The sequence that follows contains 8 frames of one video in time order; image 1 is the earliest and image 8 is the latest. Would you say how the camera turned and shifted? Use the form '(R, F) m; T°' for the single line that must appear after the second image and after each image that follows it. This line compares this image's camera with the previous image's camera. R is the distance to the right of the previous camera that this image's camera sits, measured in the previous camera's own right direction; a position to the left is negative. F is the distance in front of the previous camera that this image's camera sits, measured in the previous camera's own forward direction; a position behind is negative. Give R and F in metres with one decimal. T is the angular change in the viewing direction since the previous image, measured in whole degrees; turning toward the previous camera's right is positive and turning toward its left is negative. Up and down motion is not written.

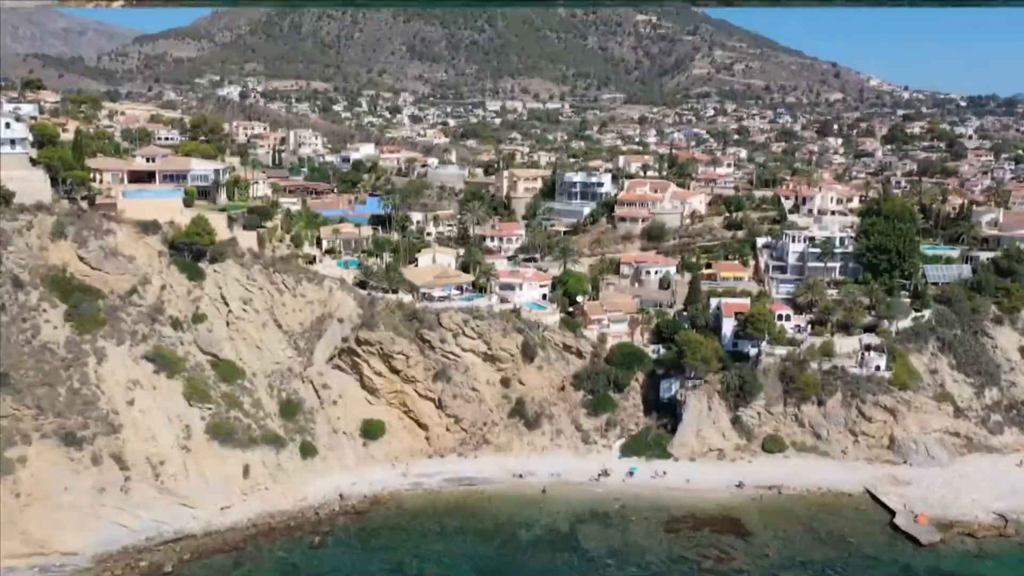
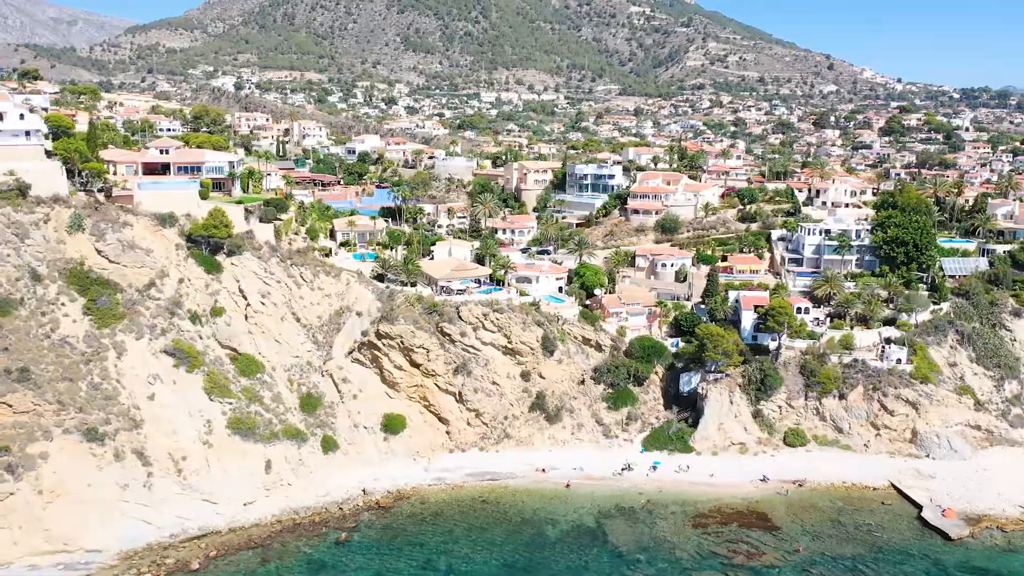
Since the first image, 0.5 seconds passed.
(-1.8, +0.4) m; +1°
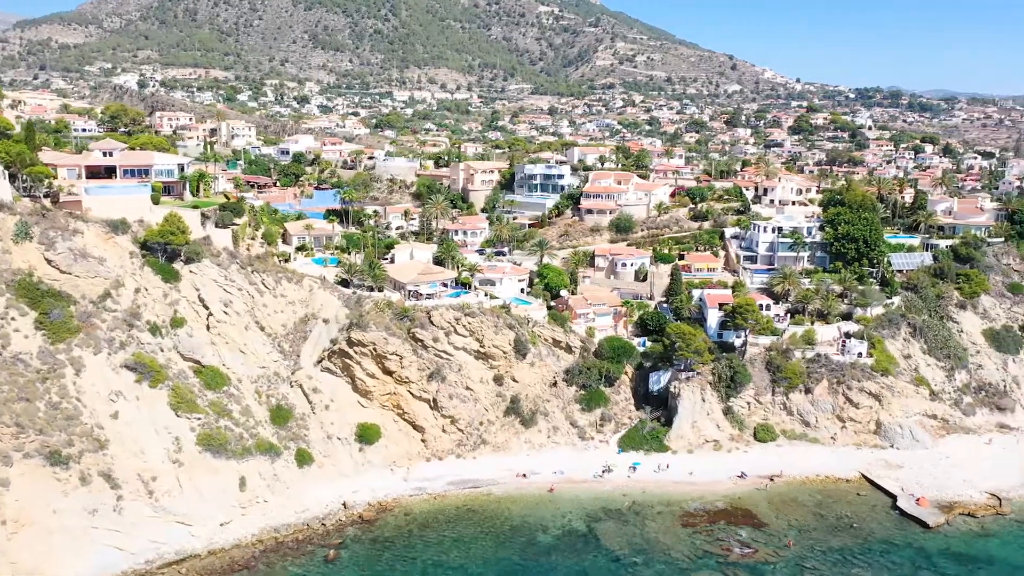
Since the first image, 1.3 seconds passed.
(-3.8, +1.0) m; +6°
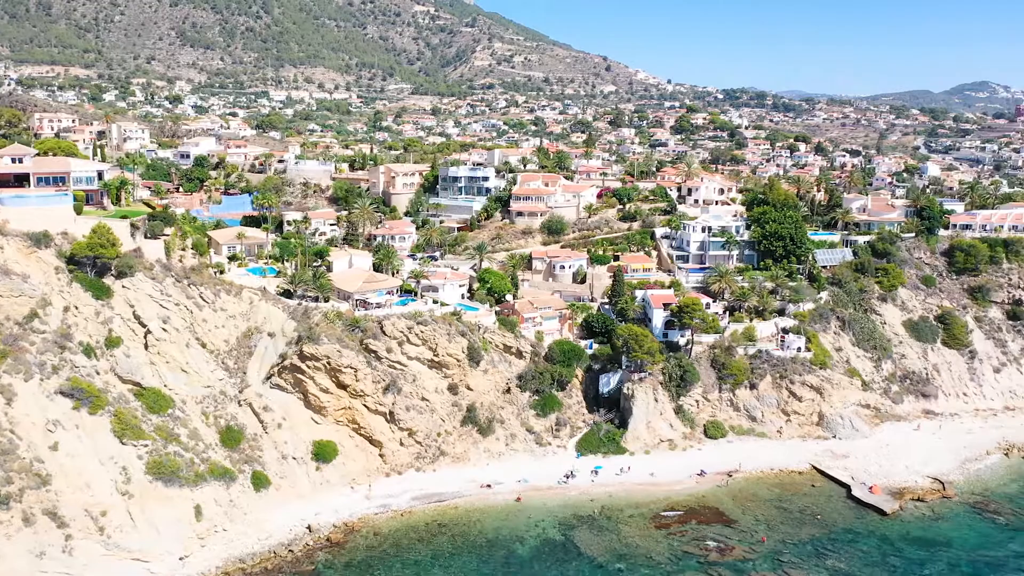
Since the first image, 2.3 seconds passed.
(-4.5, +1.3) m; +8°
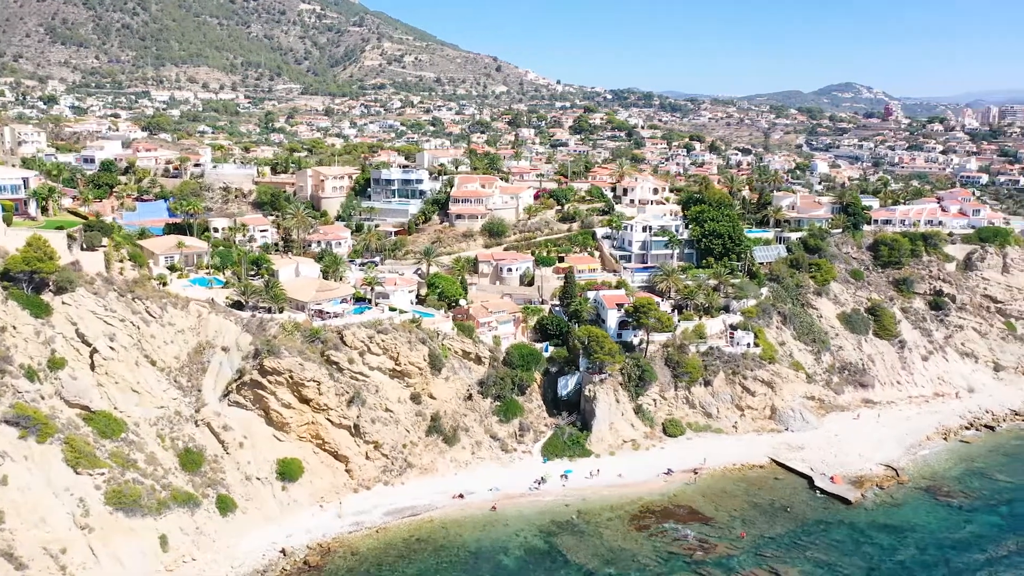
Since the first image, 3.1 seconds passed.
(-4.2, +1.1) m; +7°
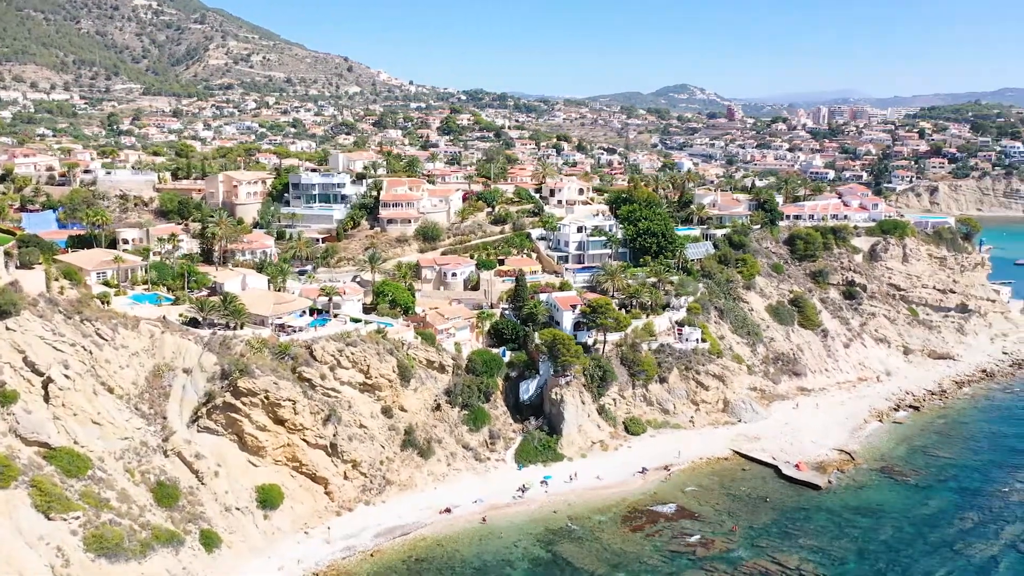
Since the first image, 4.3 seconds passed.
(-6.7, +1.6) m; +10°
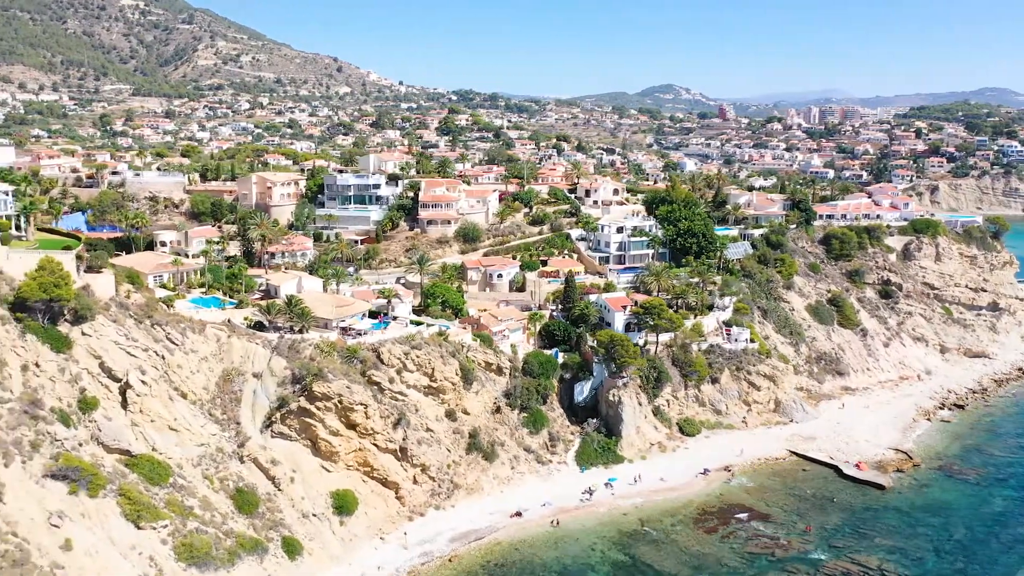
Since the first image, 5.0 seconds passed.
(-4.4, +0.4) m; +1°
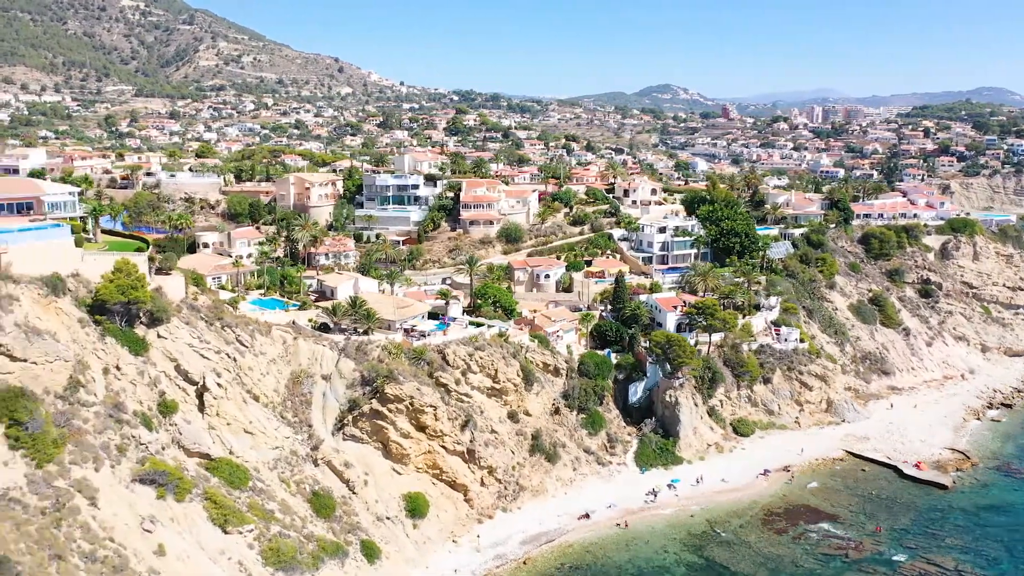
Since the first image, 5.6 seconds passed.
(-3.6, +0.3) m; 0°
